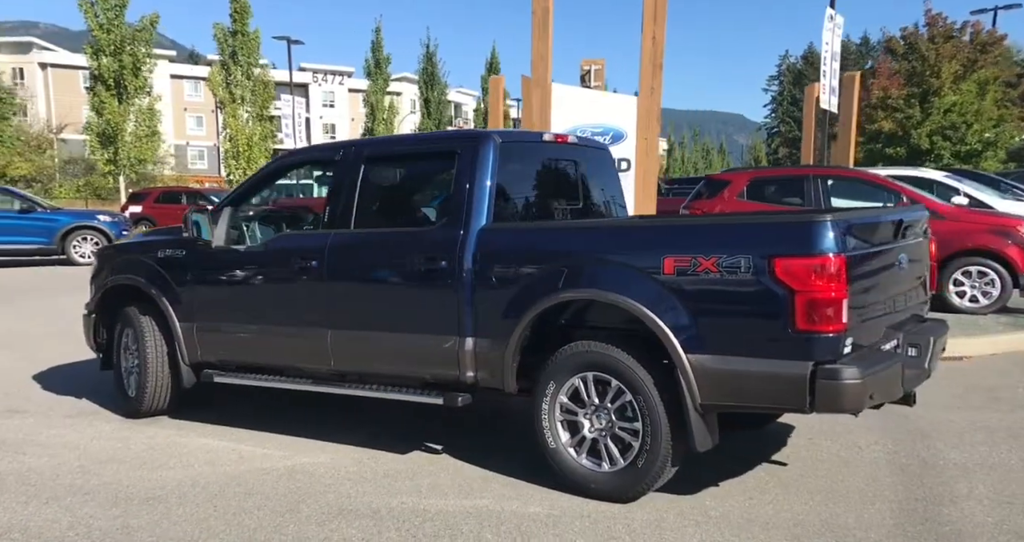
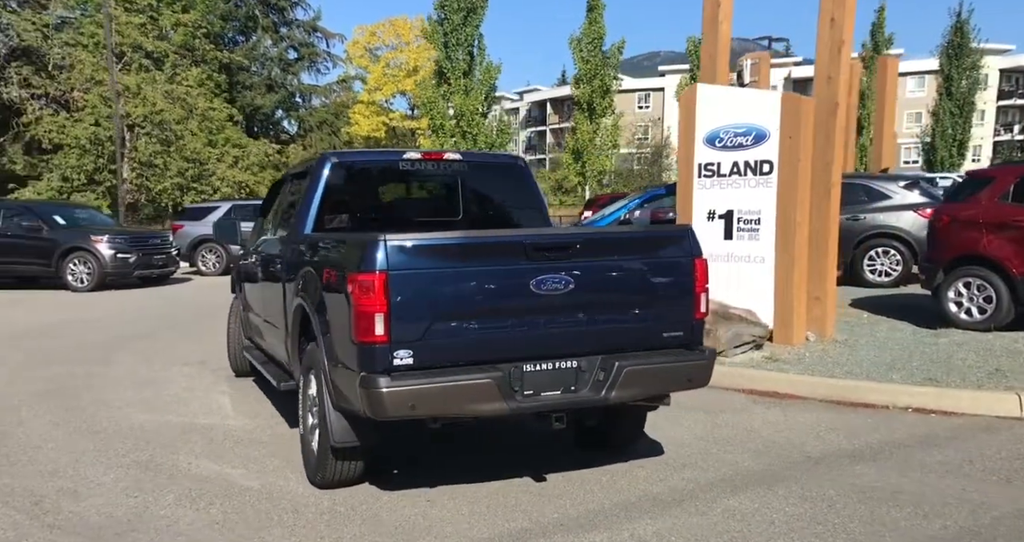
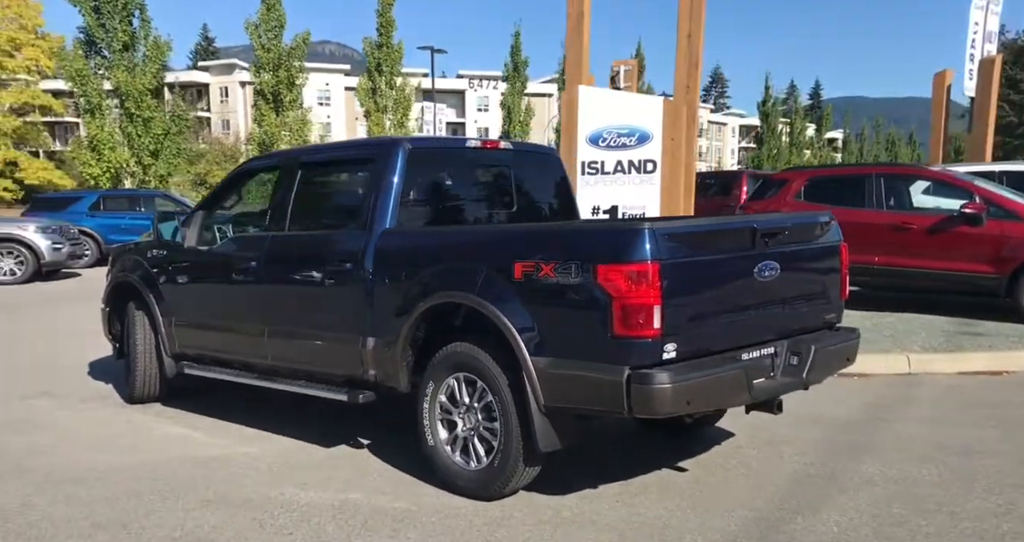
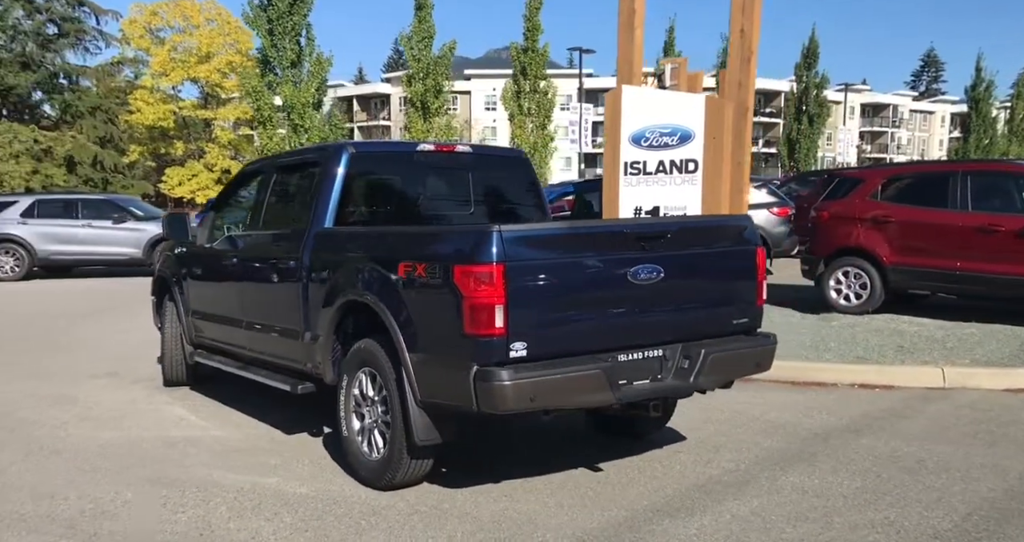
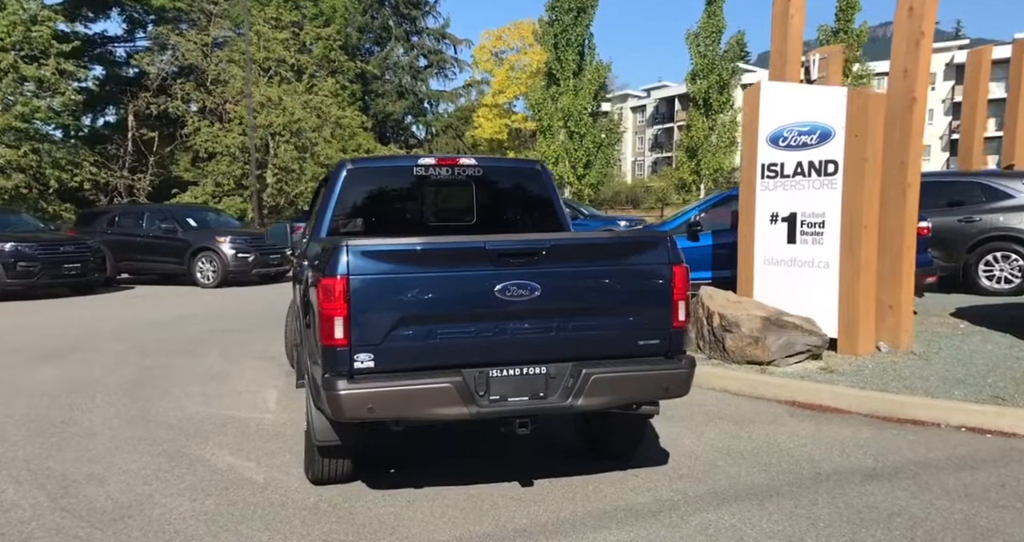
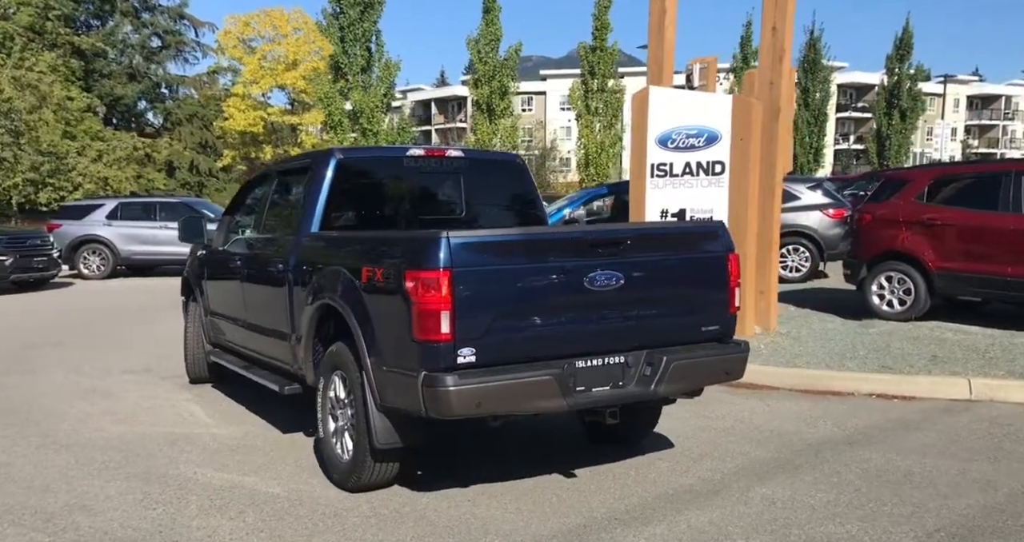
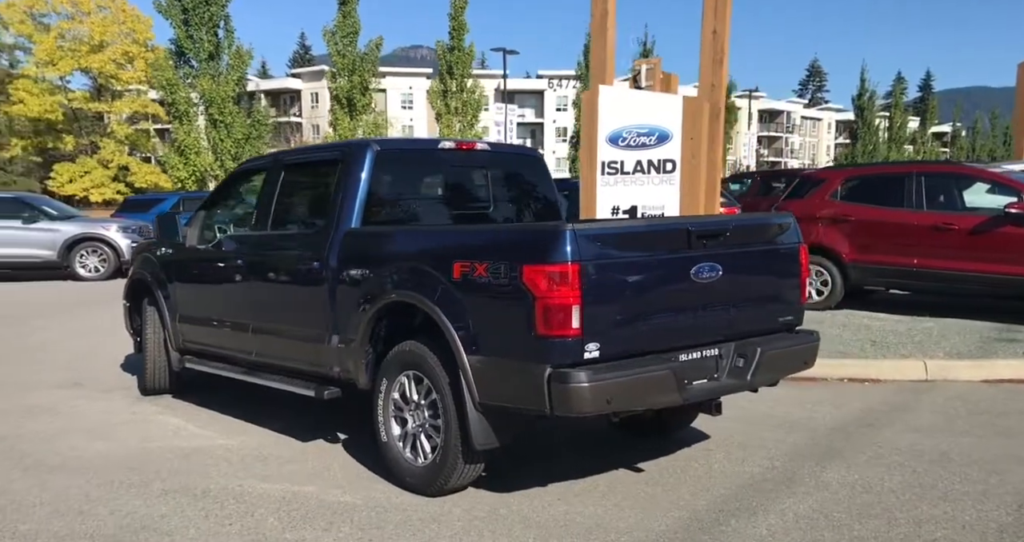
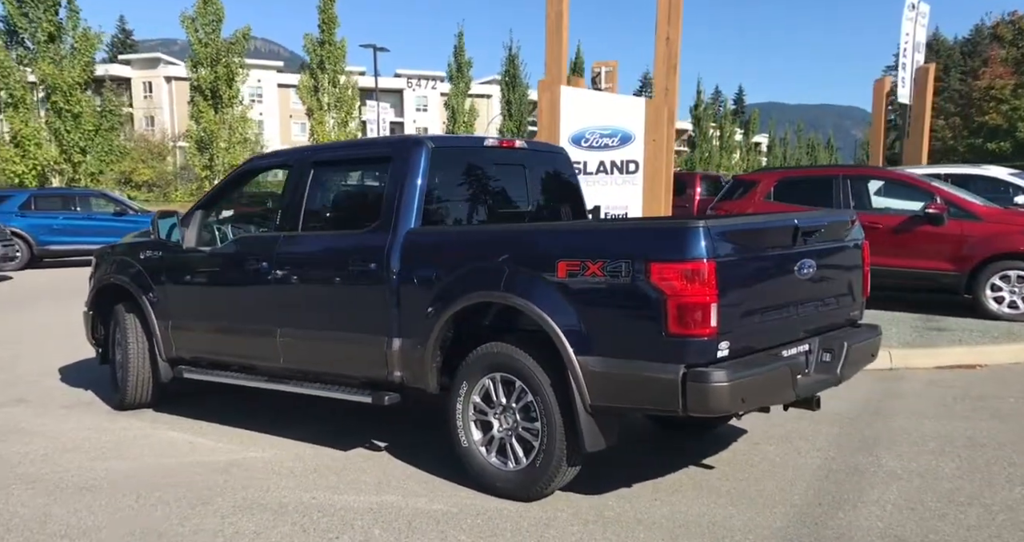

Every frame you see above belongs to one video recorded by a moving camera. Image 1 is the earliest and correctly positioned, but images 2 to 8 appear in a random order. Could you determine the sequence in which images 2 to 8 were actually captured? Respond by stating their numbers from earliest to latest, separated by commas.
8, 3, 7, 4, 6, 2, 5
